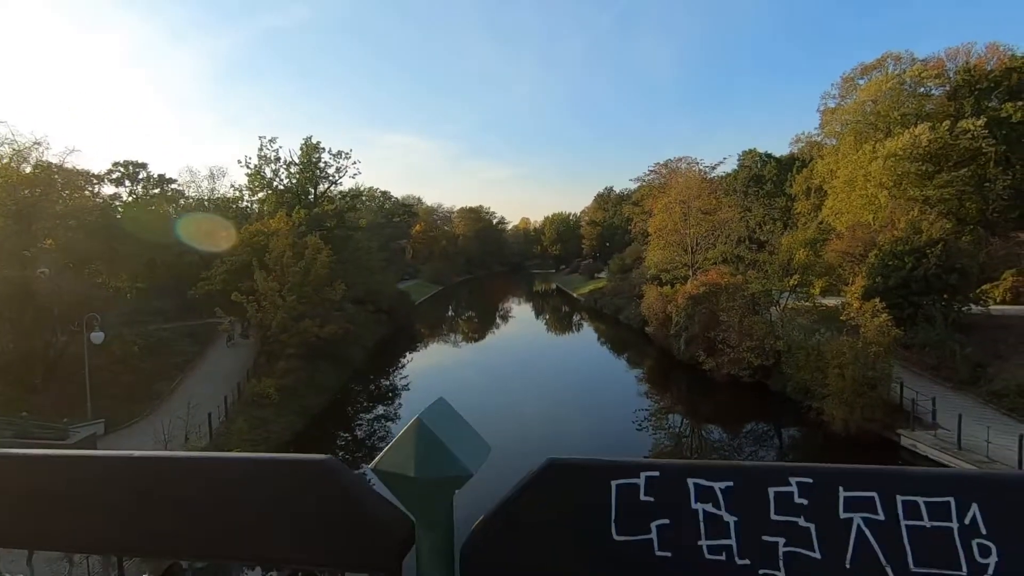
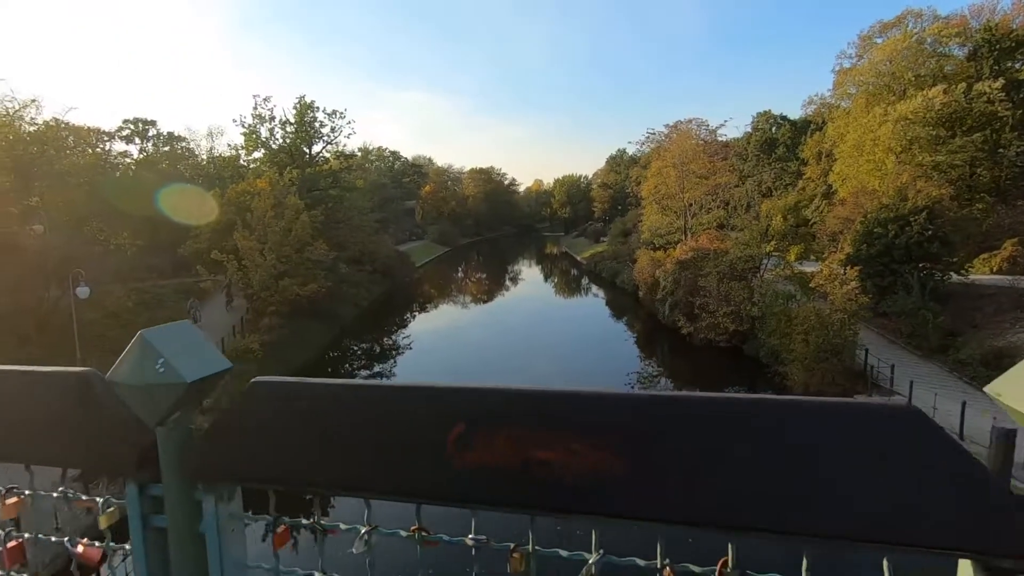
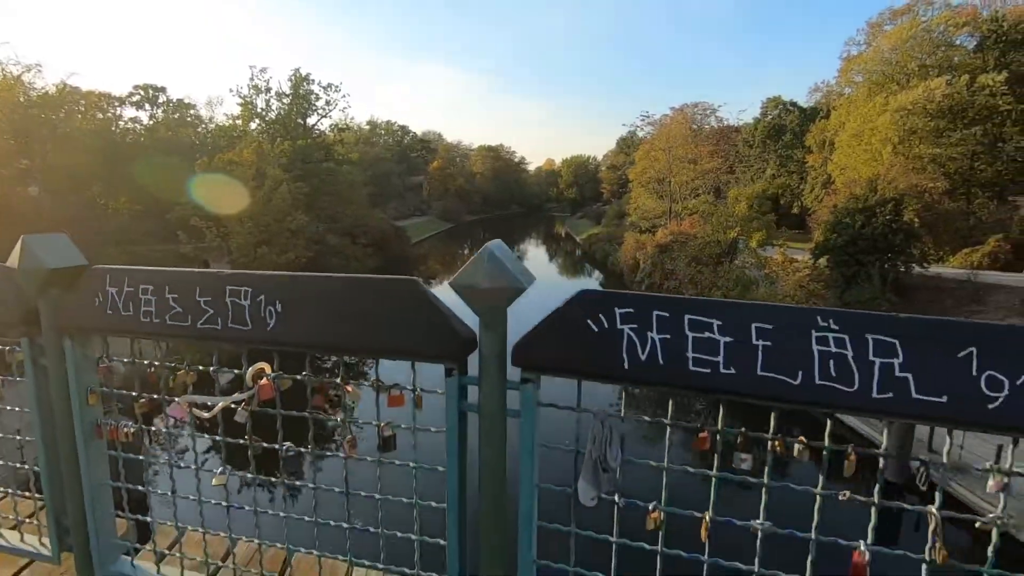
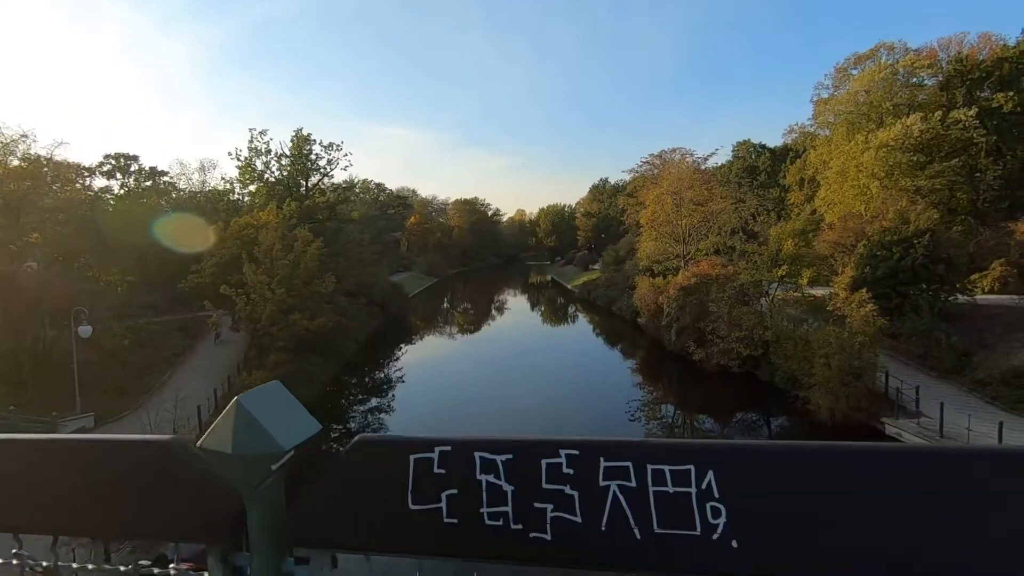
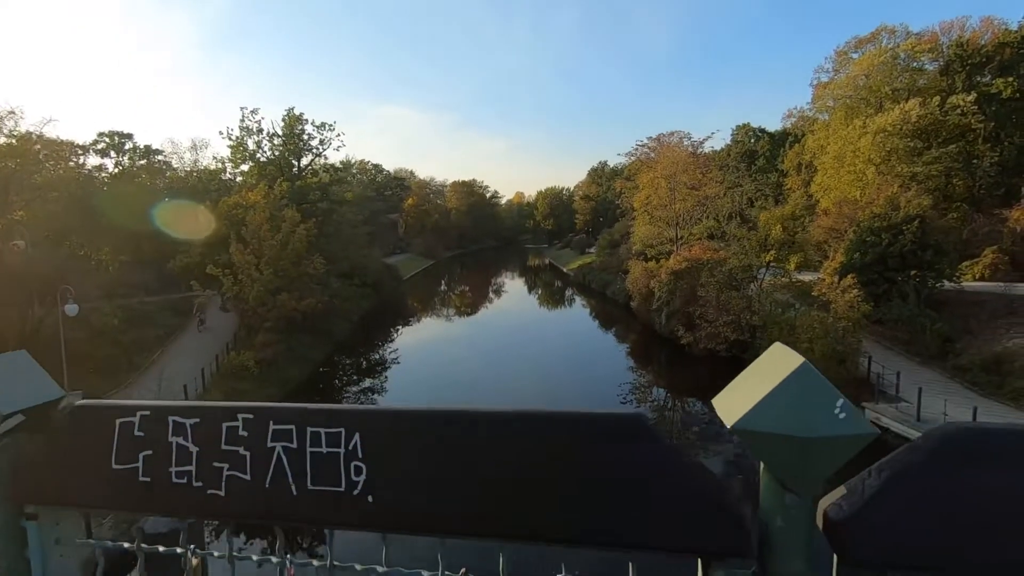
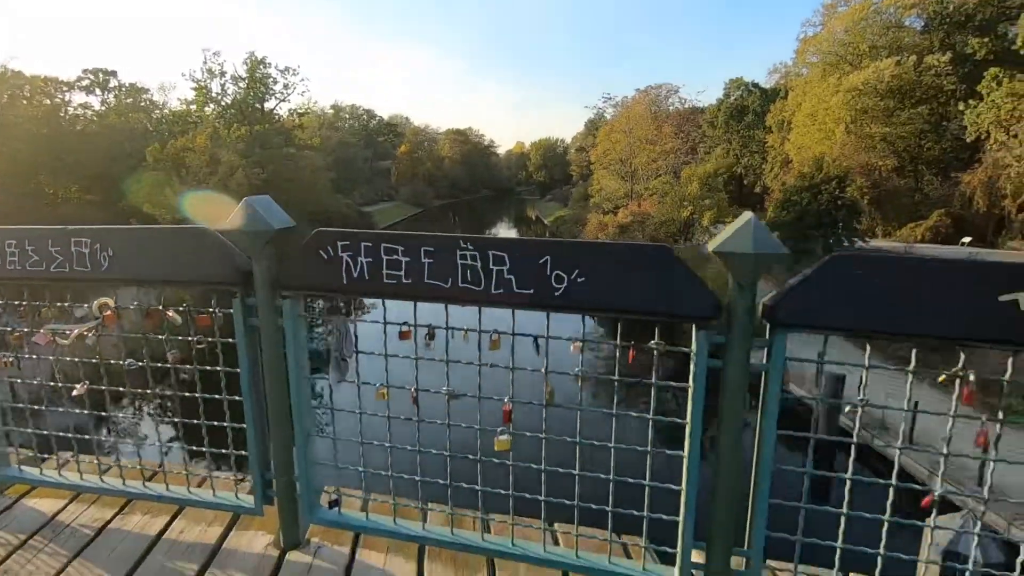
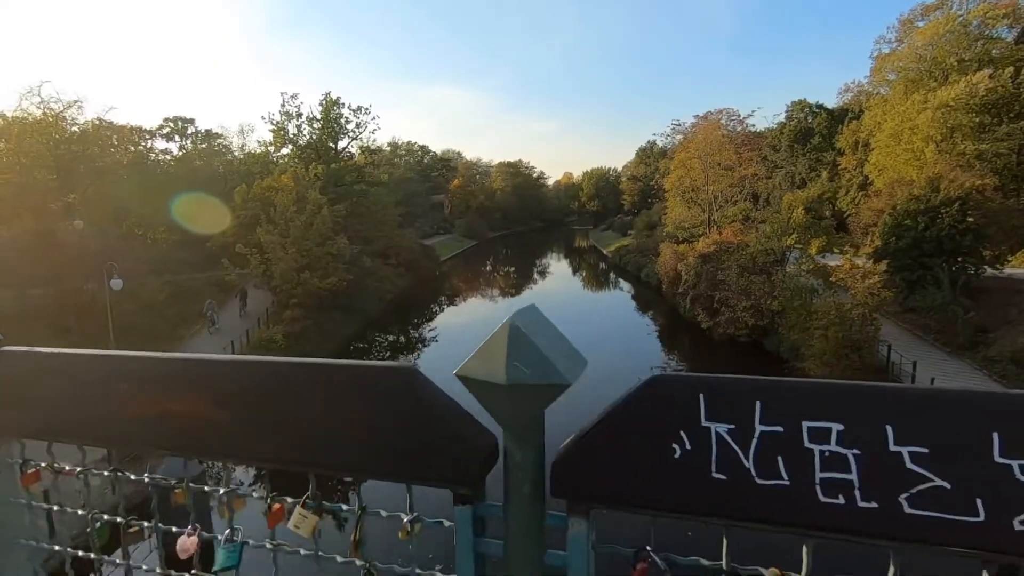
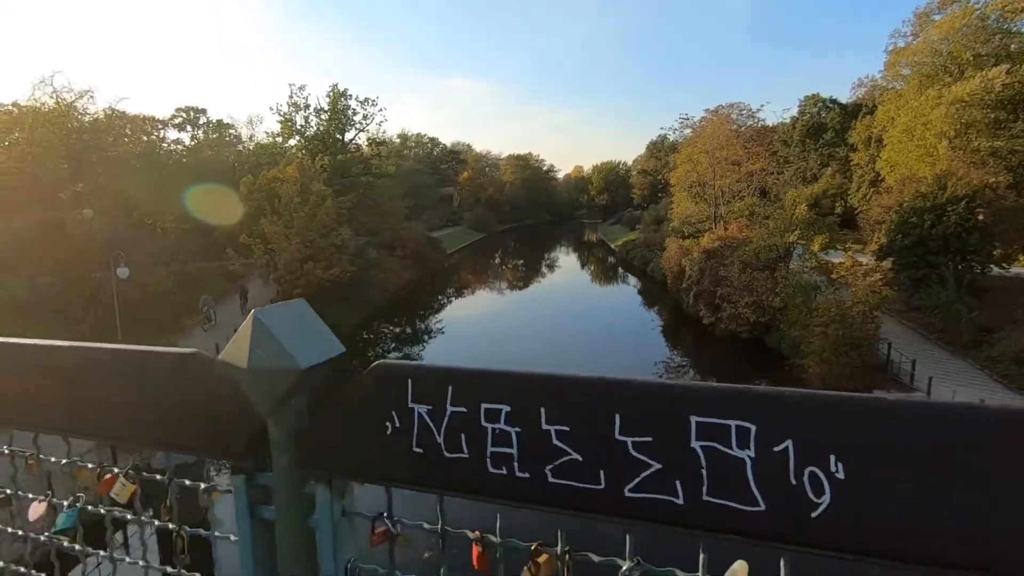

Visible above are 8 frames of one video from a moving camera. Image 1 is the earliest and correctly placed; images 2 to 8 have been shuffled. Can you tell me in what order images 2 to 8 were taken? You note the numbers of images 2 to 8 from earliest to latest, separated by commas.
4, 5, 2, 7, 8, 3, 6
